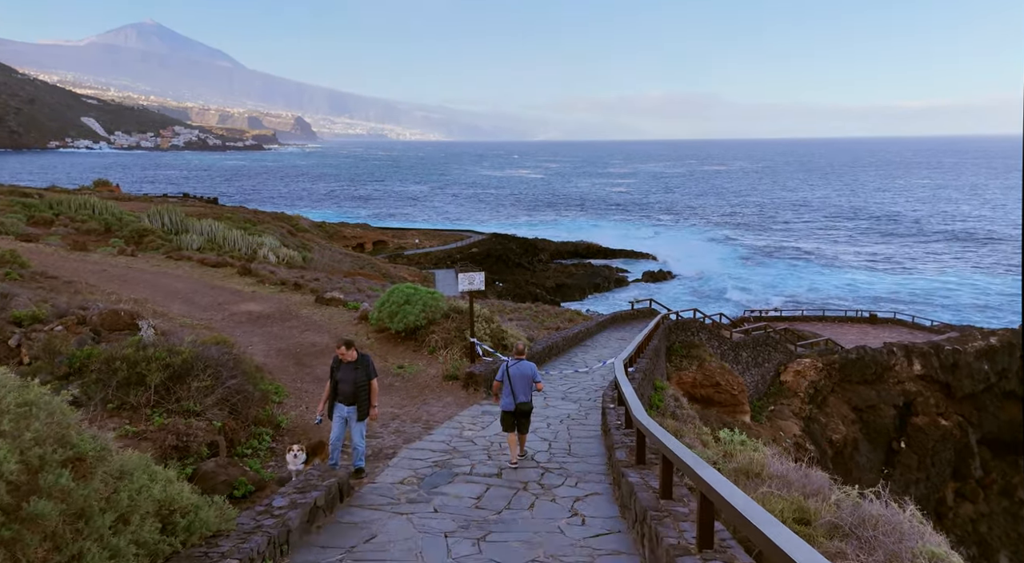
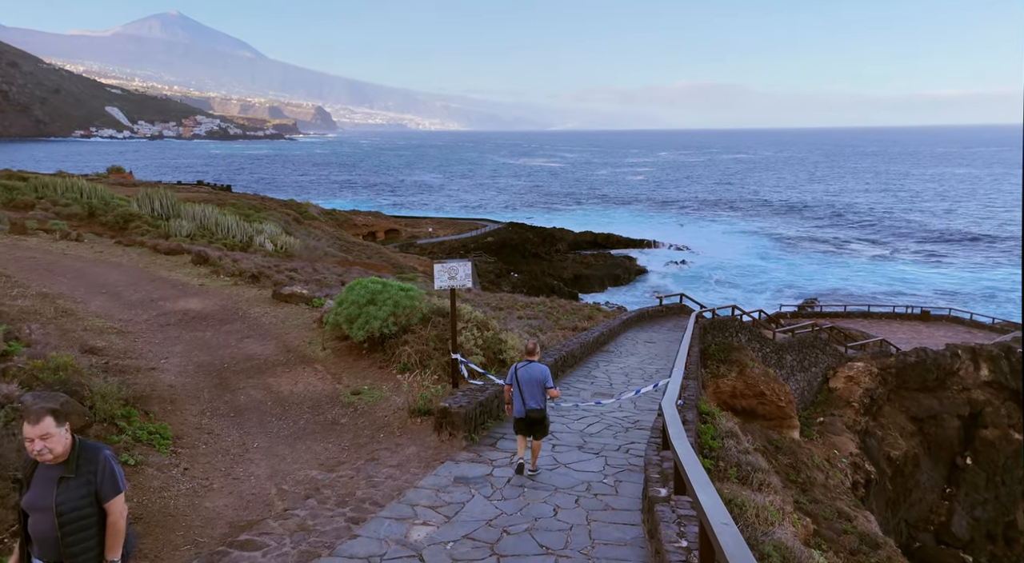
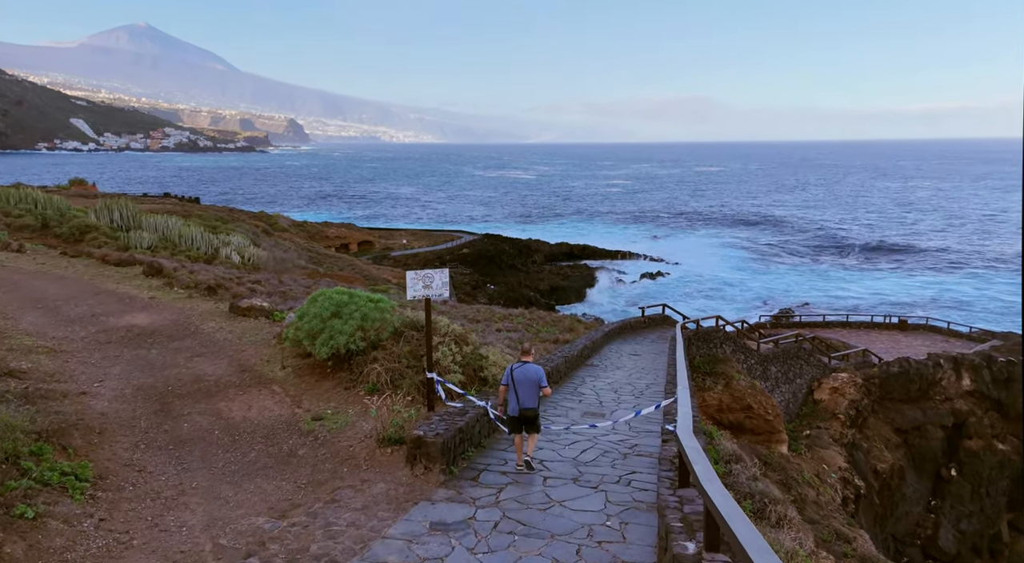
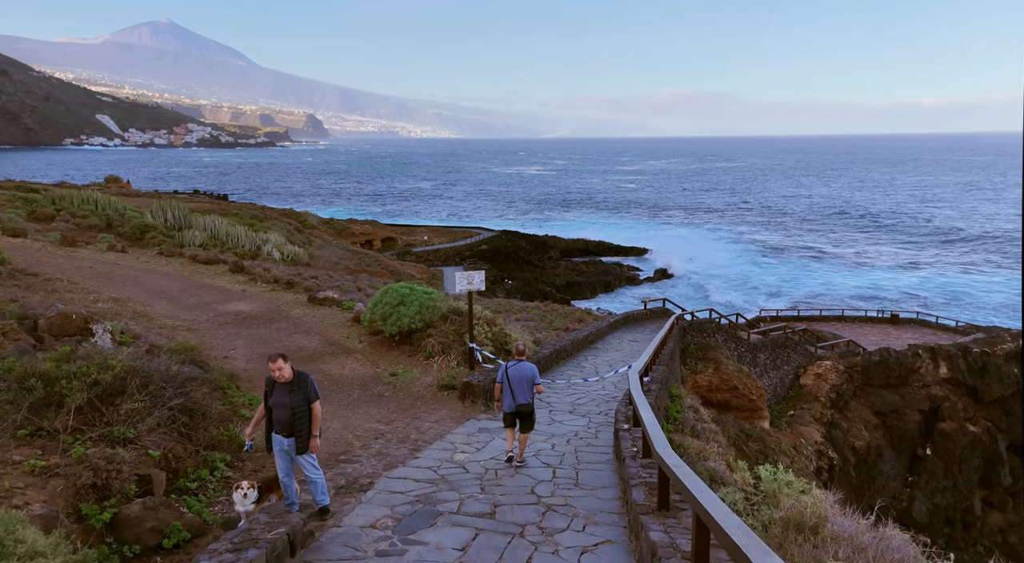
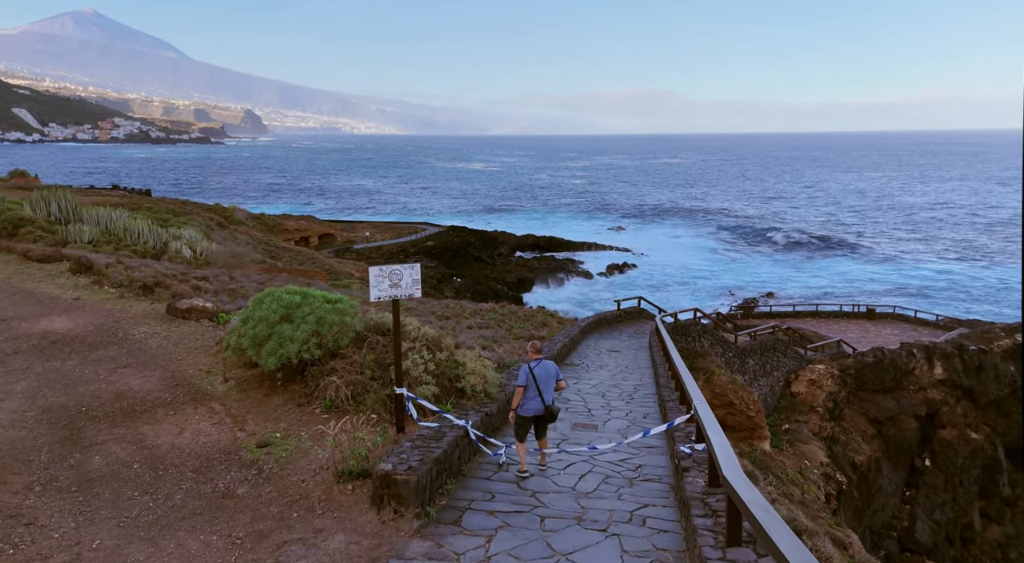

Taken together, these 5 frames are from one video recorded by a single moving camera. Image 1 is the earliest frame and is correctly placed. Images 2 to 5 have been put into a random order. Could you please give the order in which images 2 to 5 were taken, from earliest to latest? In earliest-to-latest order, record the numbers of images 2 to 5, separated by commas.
4, 2, 3, 5
